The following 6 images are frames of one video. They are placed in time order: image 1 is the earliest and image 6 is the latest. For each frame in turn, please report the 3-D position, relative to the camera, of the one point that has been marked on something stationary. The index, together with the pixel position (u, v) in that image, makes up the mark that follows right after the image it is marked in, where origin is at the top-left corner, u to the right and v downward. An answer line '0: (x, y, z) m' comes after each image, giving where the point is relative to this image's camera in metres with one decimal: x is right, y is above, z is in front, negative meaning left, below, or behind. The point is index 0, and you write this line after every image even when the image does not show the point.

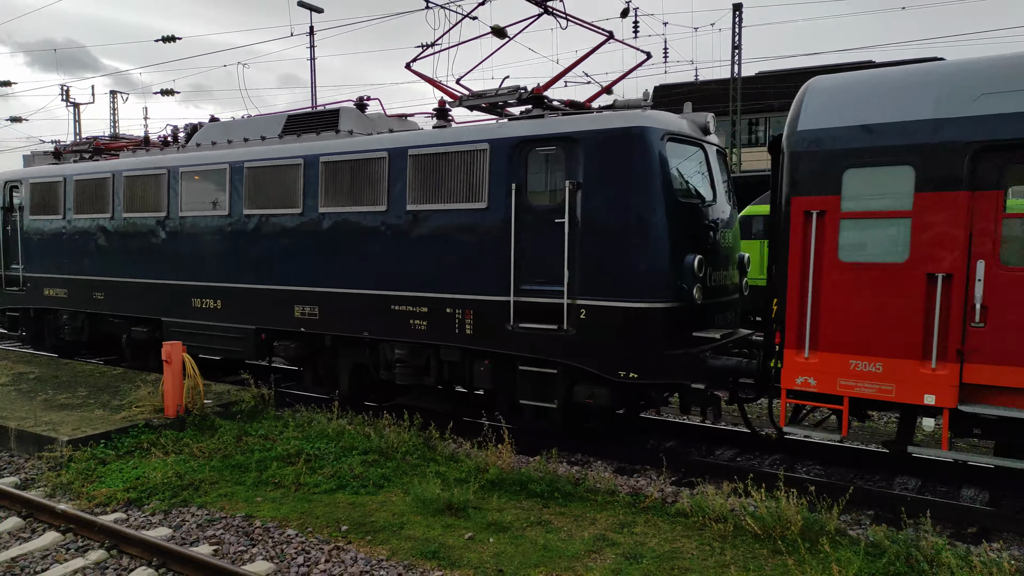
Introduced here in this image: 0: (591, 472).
0: (+0.7, -1.7, +6.4) m
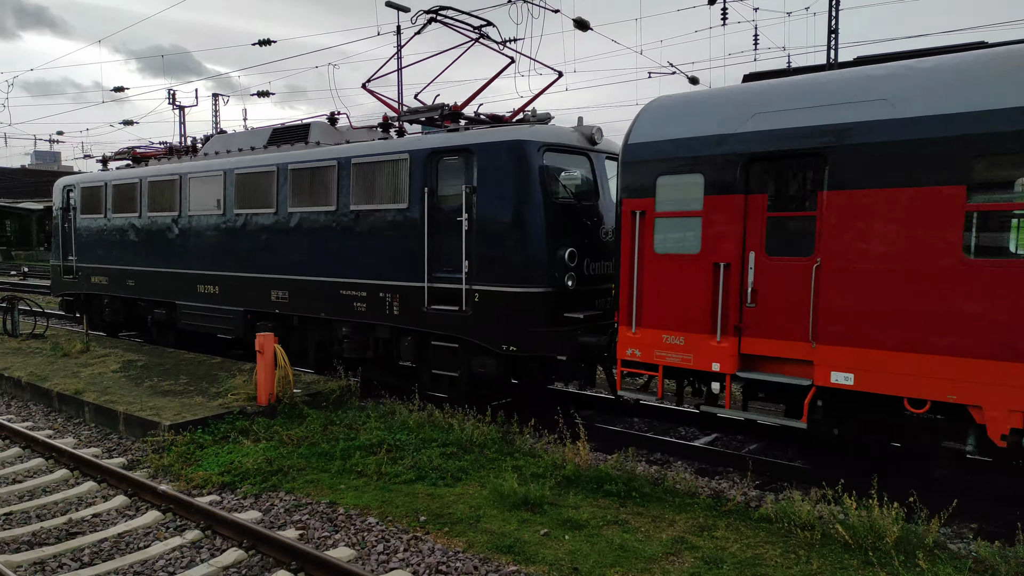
0: (+1.4, -1.6, +6.3) m
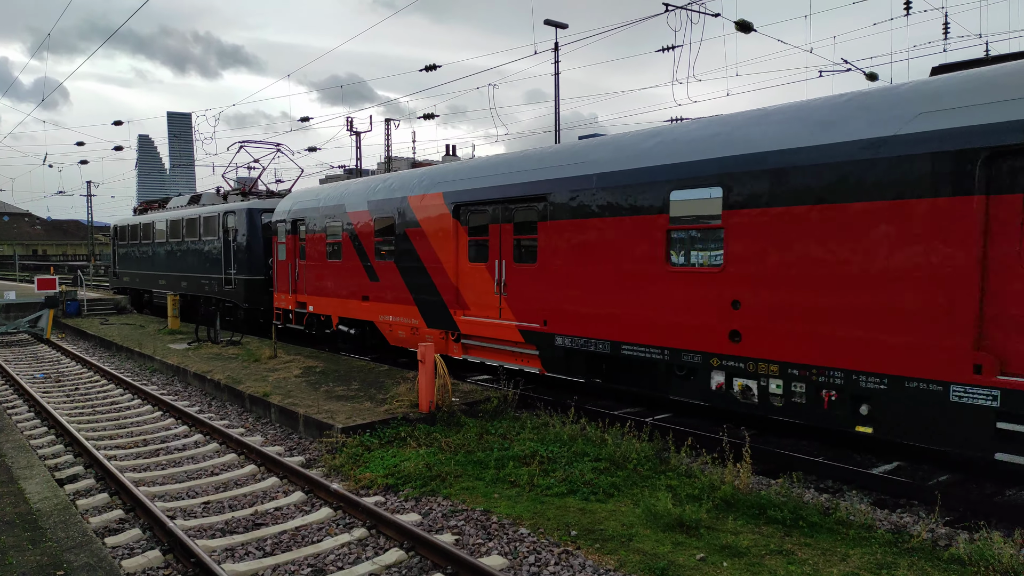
0: (+2.7, -1.7, +5.8) m
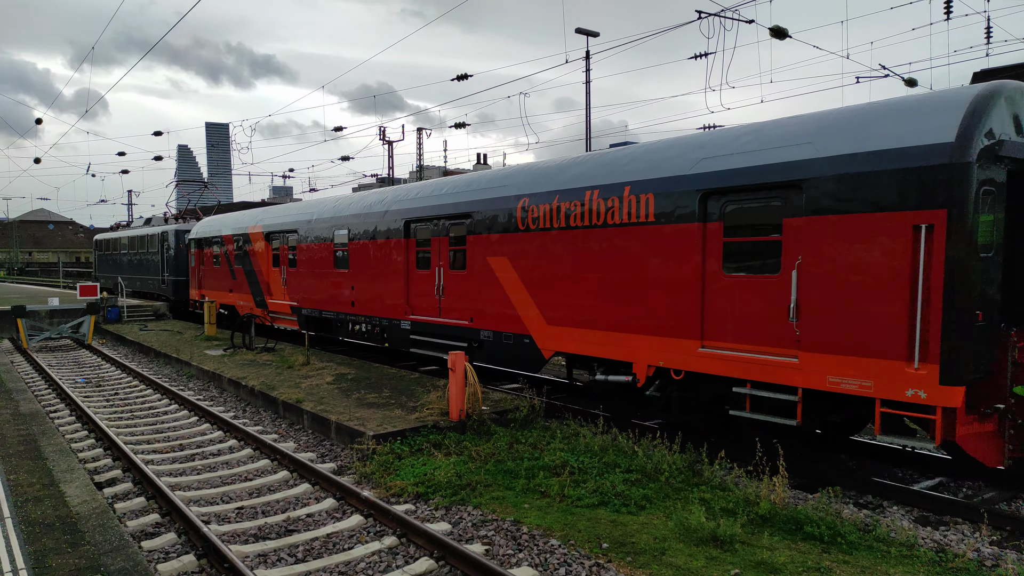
0: (+2.9, -1.8, +5.6) m
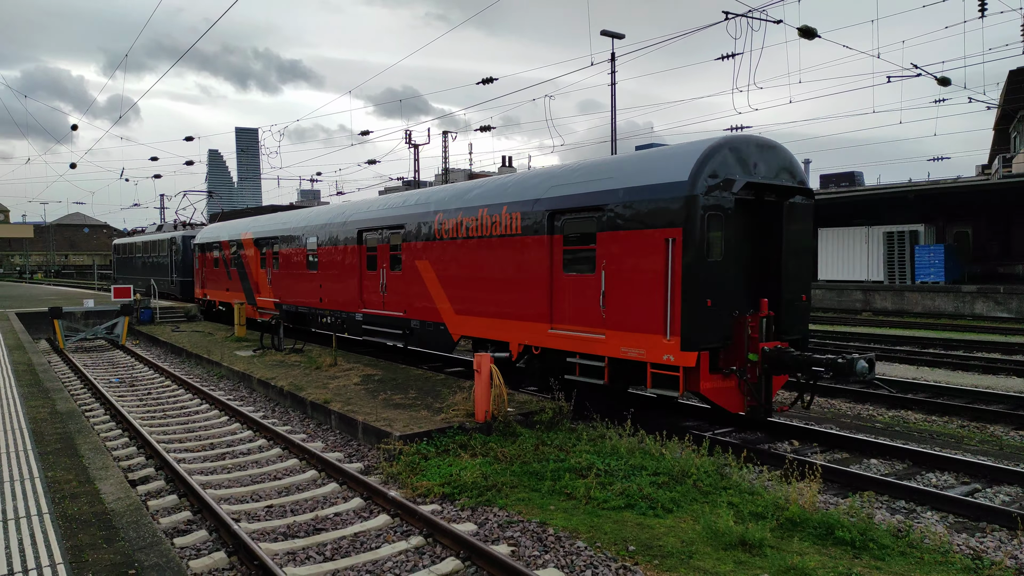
0: (+3.1, -1.8, +5.5) m
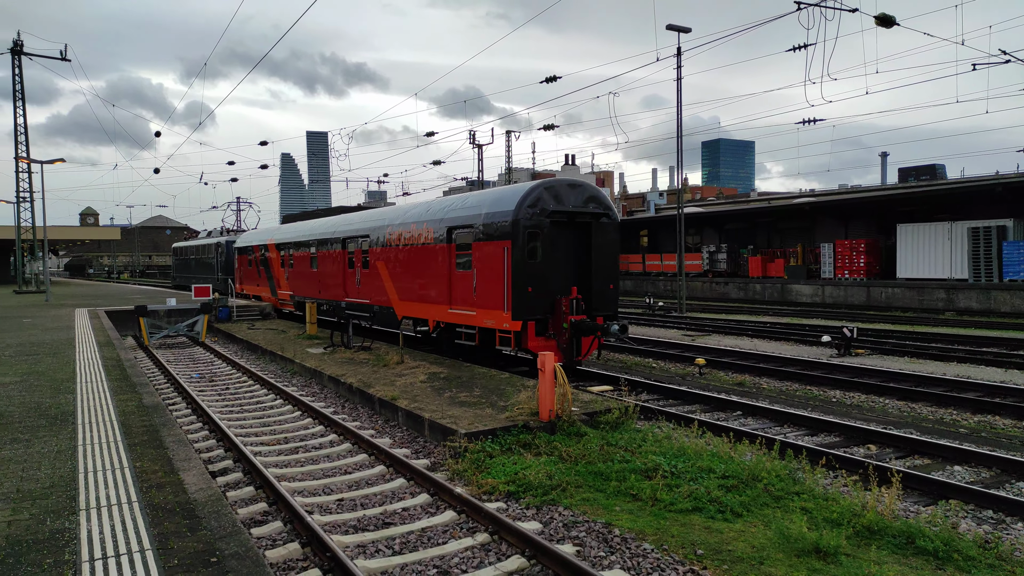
0: (+3.6, -1.8, +5.2) m
